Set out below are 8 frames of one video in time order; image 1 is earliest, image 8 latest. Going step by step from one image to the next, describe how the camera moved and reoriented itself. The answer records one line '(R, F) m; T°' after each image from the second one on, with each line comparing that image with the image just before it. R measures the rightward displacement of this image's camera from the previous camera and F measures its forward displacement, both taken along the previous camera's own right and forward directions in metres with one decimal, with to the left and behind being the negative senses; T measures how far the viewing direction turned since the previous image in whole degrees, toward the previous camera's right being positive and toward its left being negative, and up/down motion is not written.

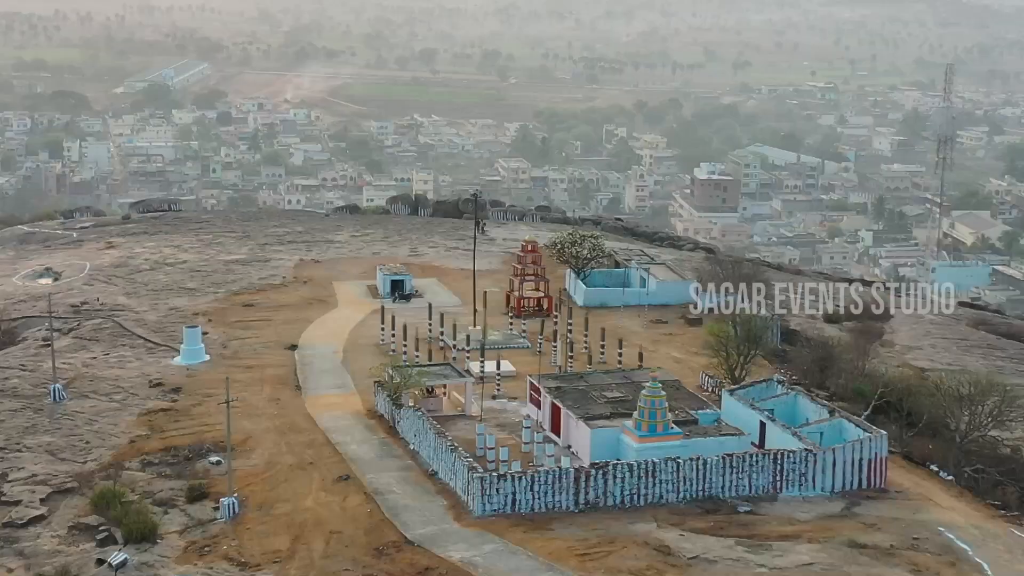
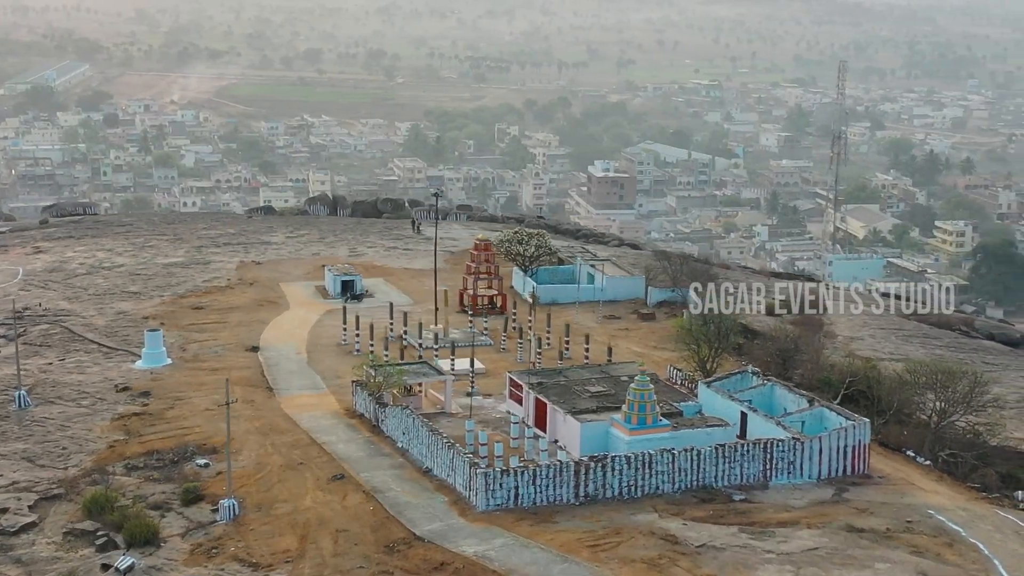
(-1.6, -0.3) m; +4°
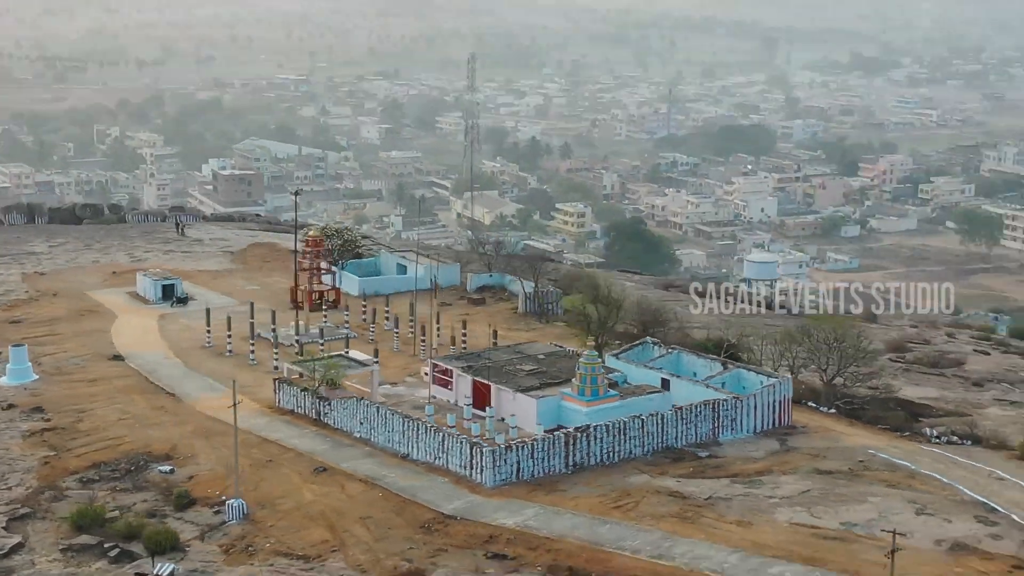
(-6.2, -0.5) m; +15°
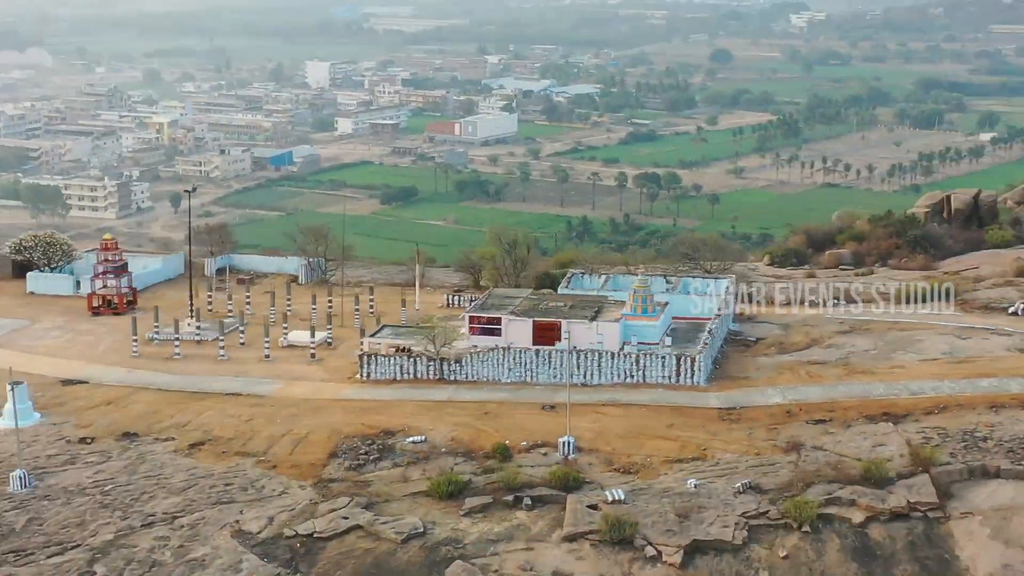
(-21.2, +3.4) m; +39°
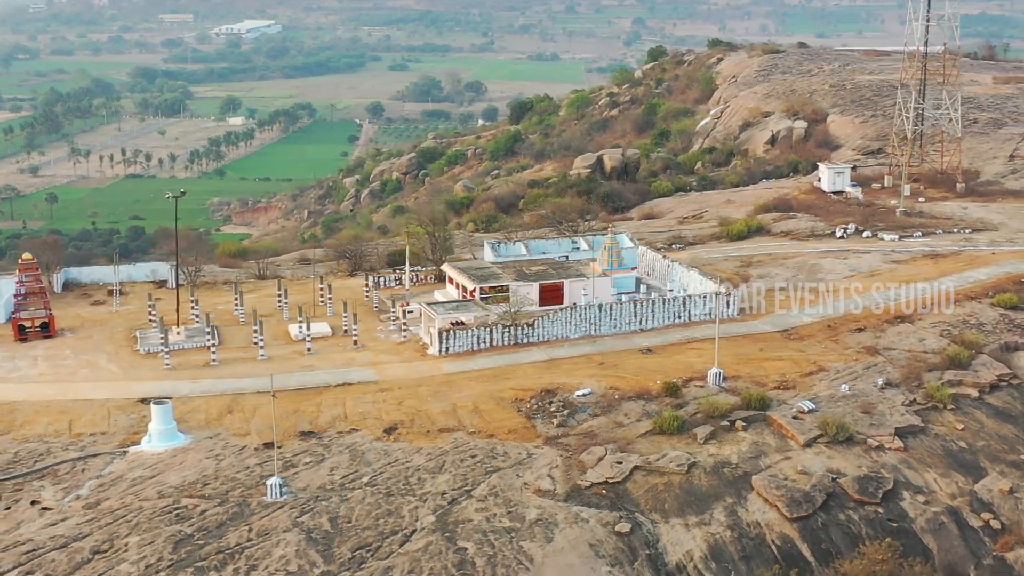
(-17.1, +1.9) m; +29°
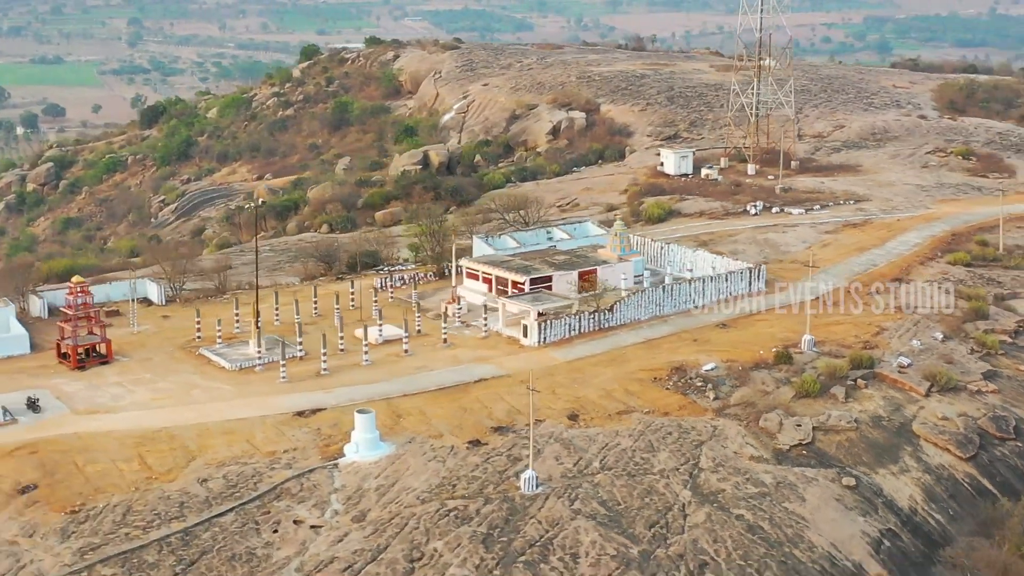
(-12.2, +0.9) m; +18°
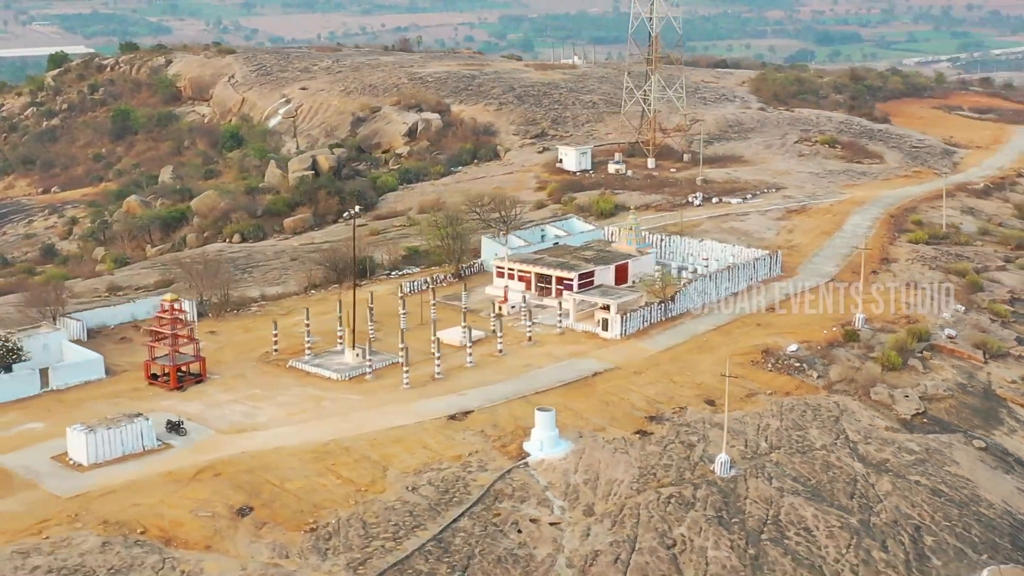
(-9.3, +0.5) m; +13°
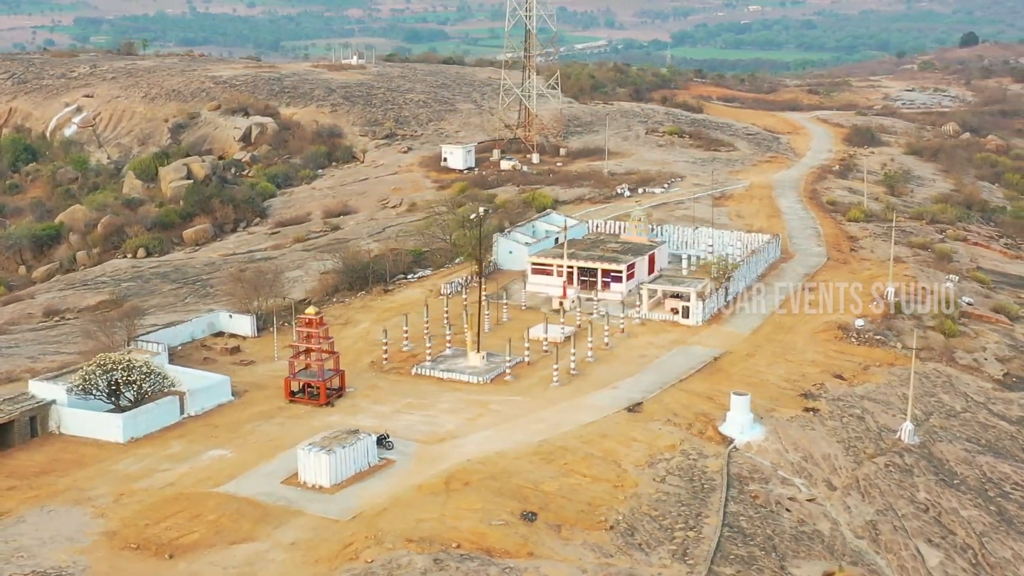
(-10.9, +1.2) m; +15°
